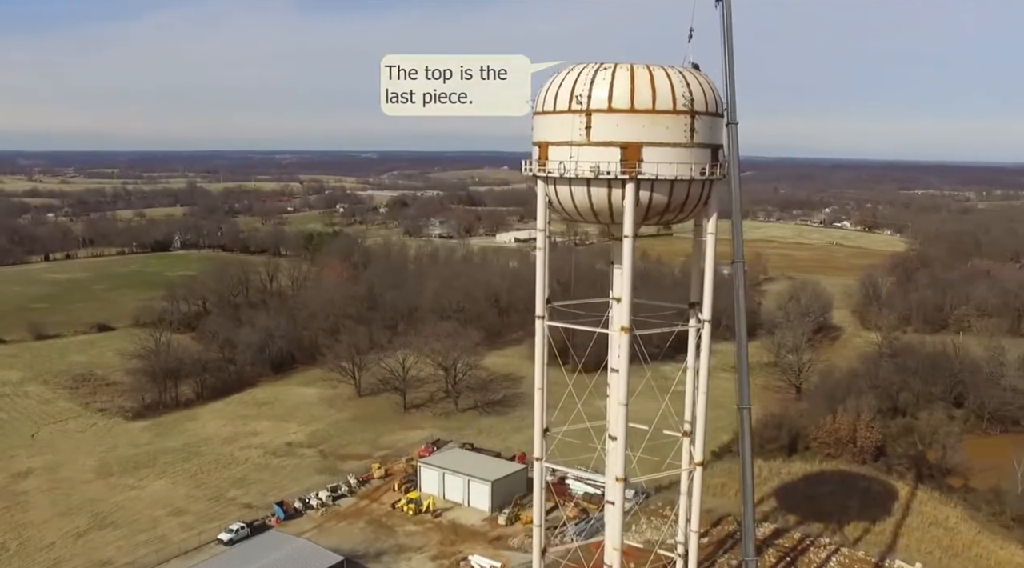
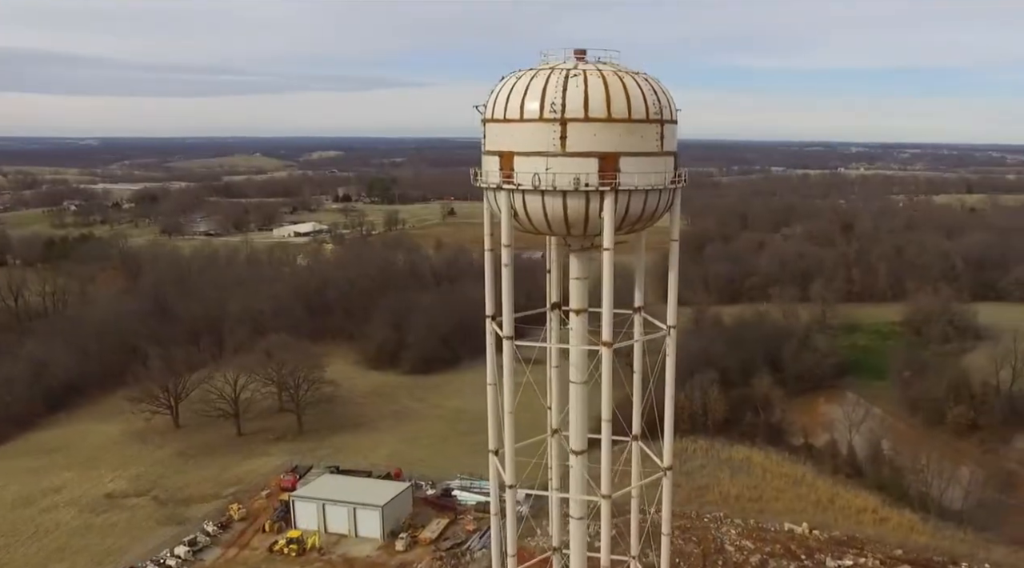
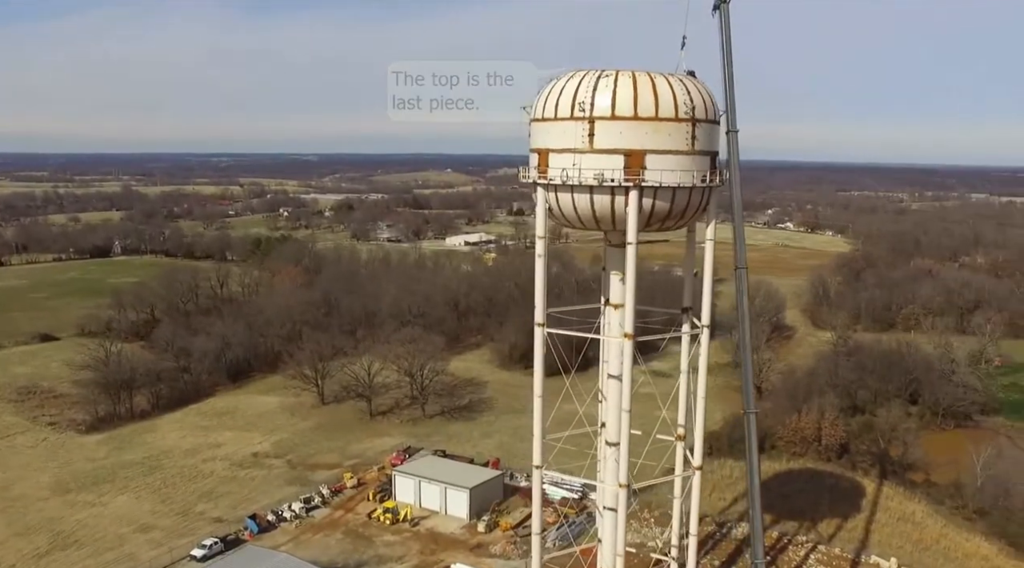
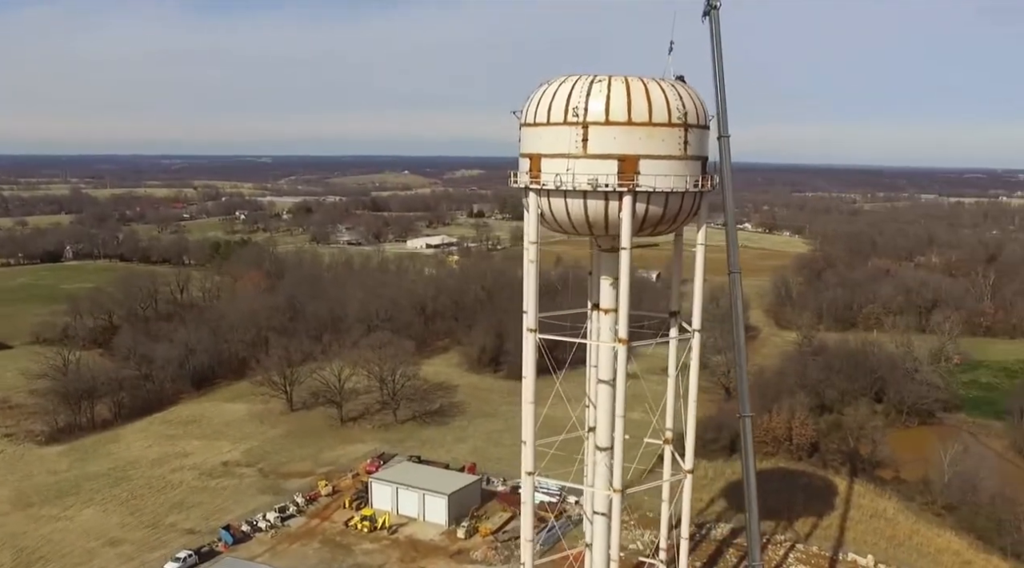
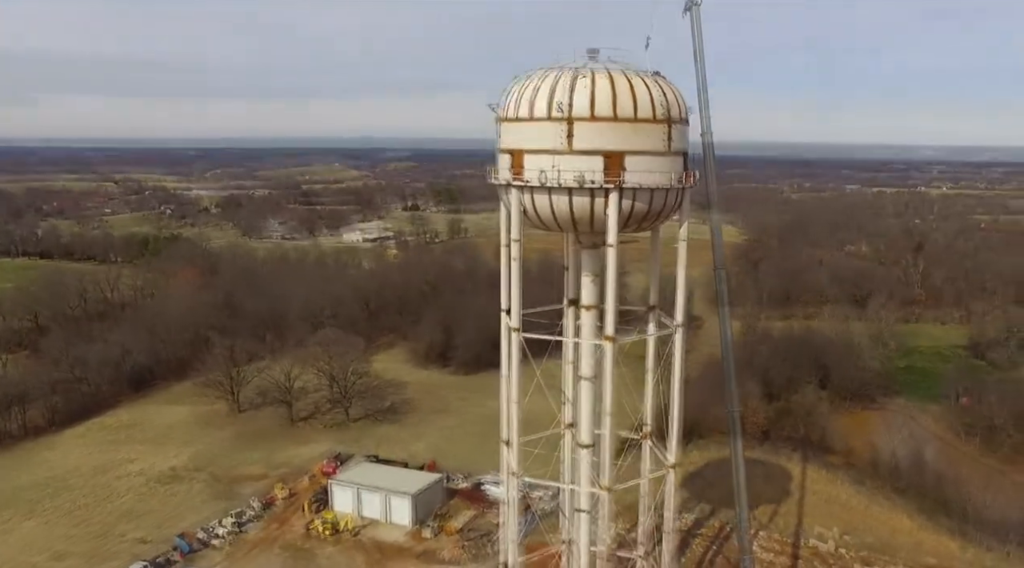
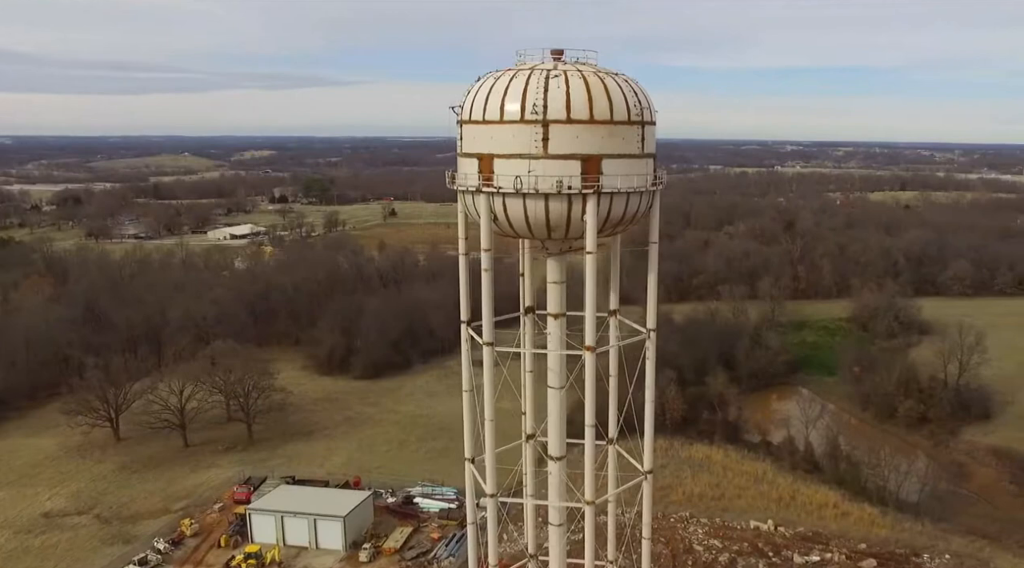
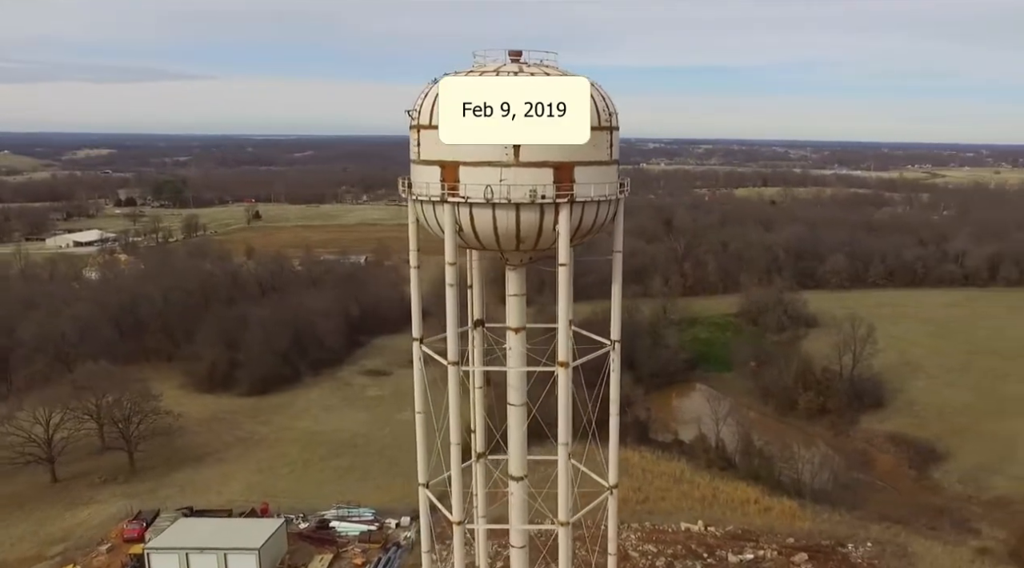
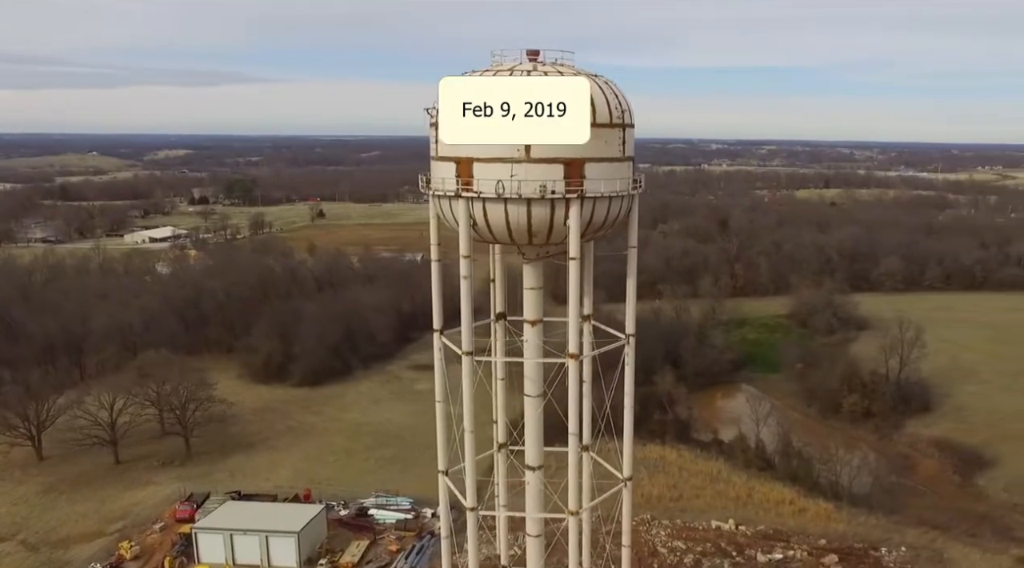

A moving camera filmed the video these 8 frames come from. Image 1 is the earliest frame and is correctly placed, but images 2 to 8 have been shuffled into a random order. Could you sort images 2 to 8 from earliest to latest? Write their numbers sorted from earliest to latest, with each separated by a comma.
3, 4, 5, 2, 6, 8, 7
